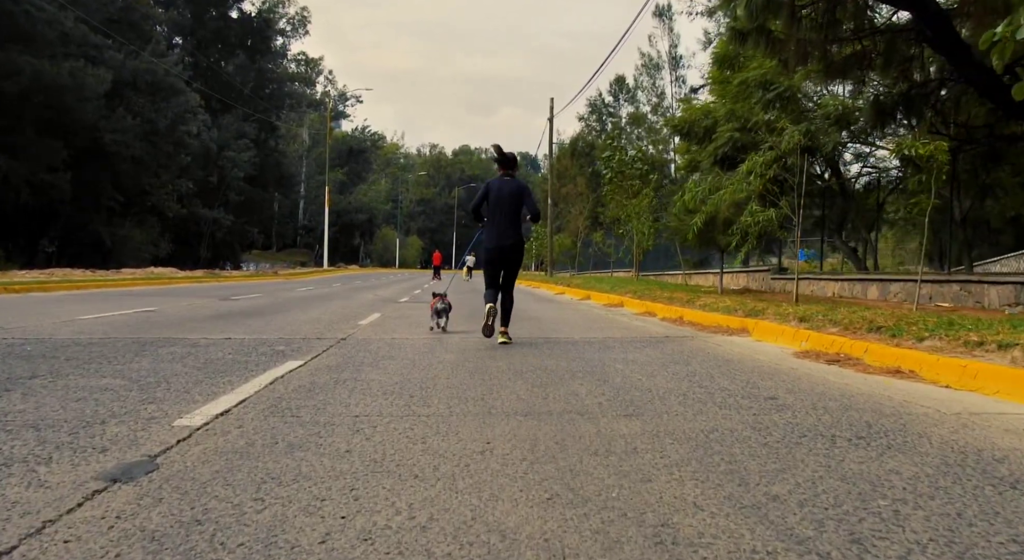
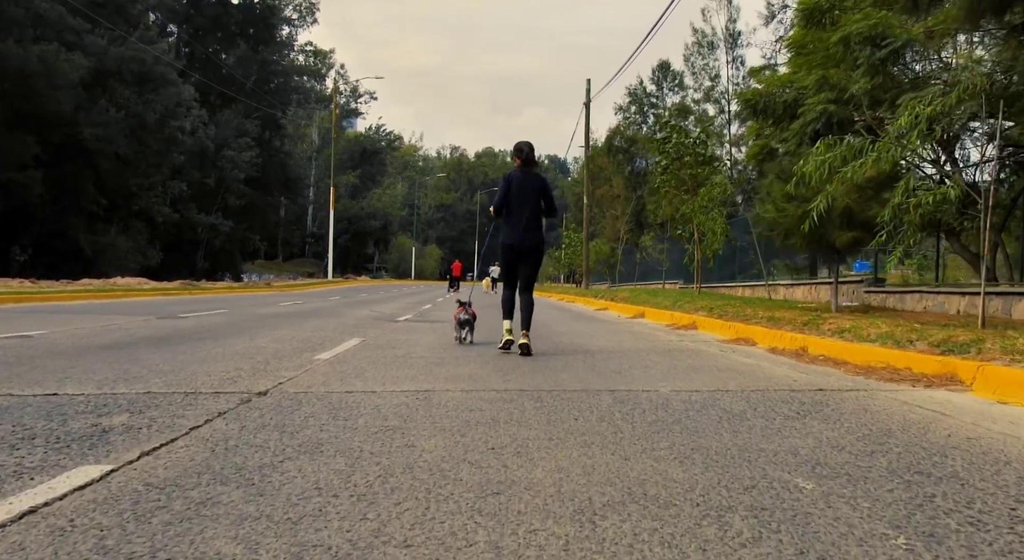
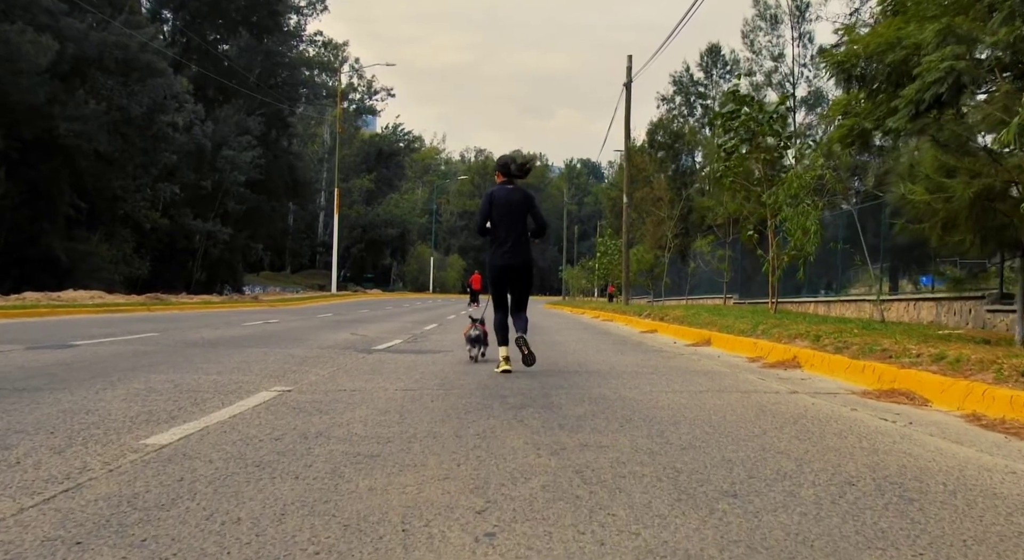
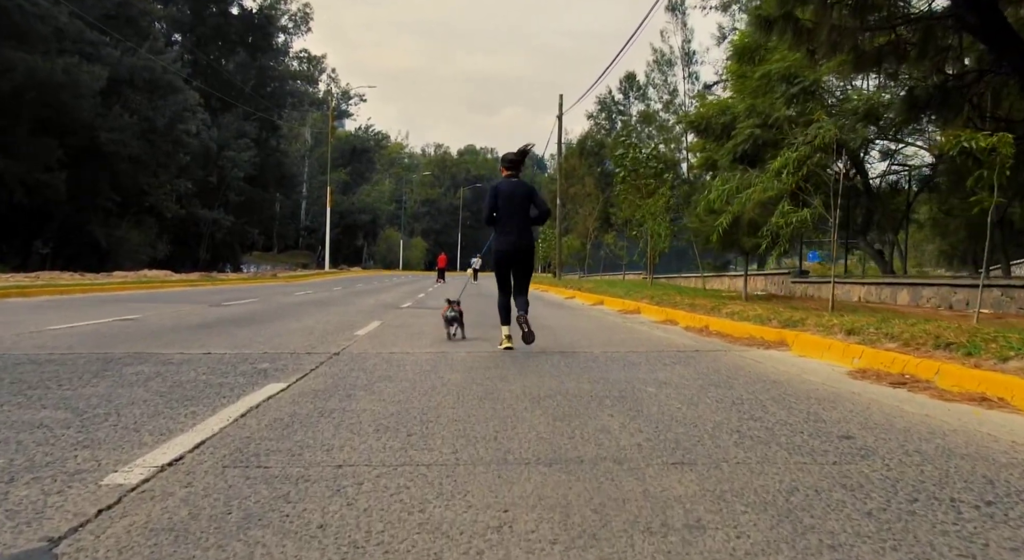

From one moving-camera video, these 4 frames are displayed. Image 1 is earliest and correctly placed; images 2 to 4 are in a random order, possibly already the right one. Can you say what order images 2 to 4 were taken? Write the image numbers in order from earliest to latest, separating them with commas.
4, 2, 3
